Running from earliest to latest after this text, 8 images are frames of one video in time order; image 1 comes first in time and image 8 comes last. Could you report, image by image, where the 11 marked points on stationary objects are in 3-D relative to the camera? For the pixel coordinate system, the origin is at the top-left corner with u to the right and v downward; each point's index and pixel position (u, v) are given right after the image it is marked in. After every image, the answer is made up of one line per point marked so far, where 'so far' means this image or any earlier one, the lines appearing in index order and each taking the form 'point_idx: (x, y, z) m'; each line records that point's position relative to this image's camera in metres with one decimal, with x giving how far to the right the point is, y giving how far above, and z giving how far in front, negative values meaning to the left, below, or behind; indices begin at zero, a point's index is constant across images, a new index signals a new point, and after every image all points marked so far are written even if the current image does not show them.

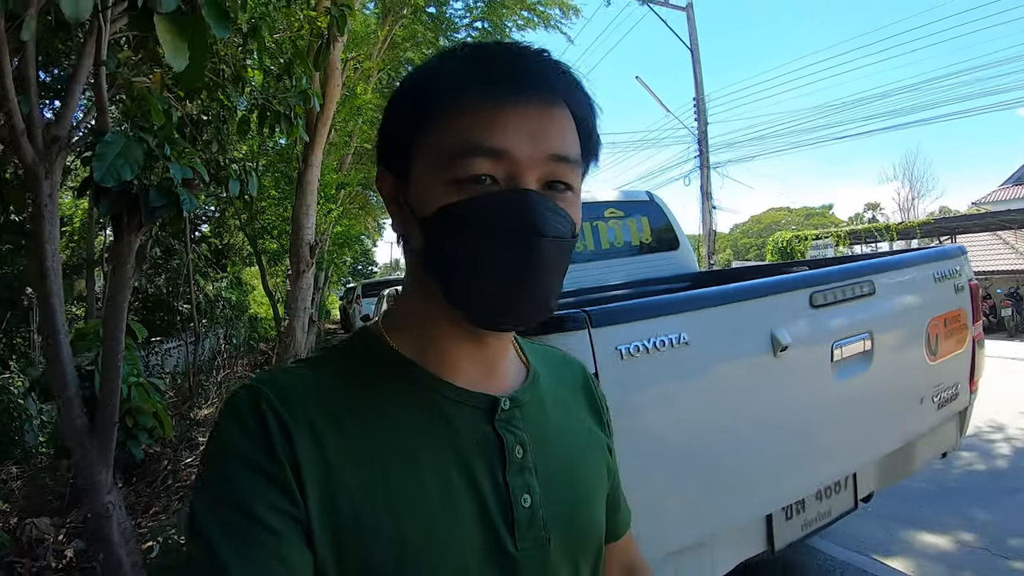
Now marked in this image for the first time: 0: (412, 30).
0: (-1.4, +3.6, +9.5) m
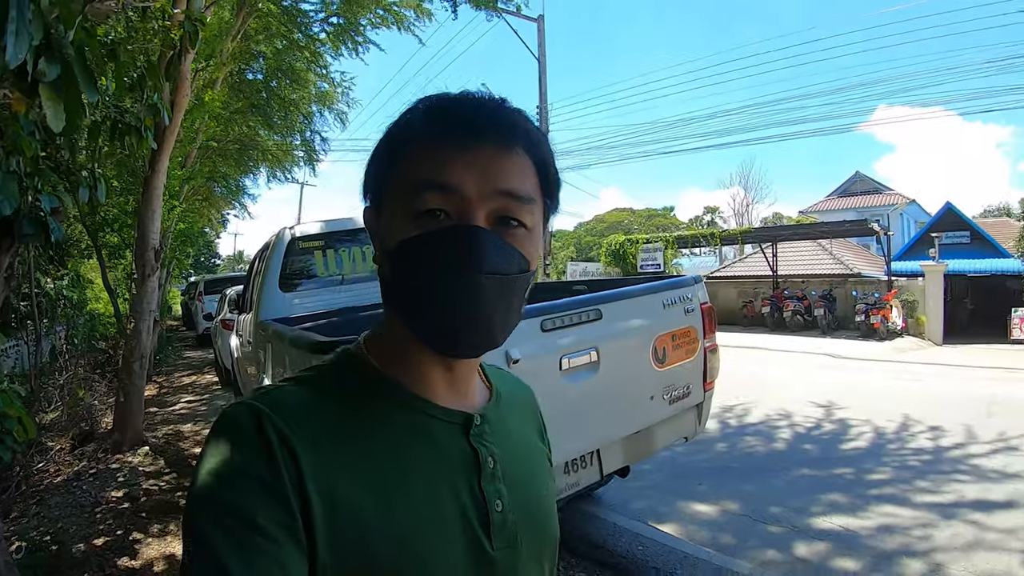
0: (-3.4, +3.6, +9.2) m
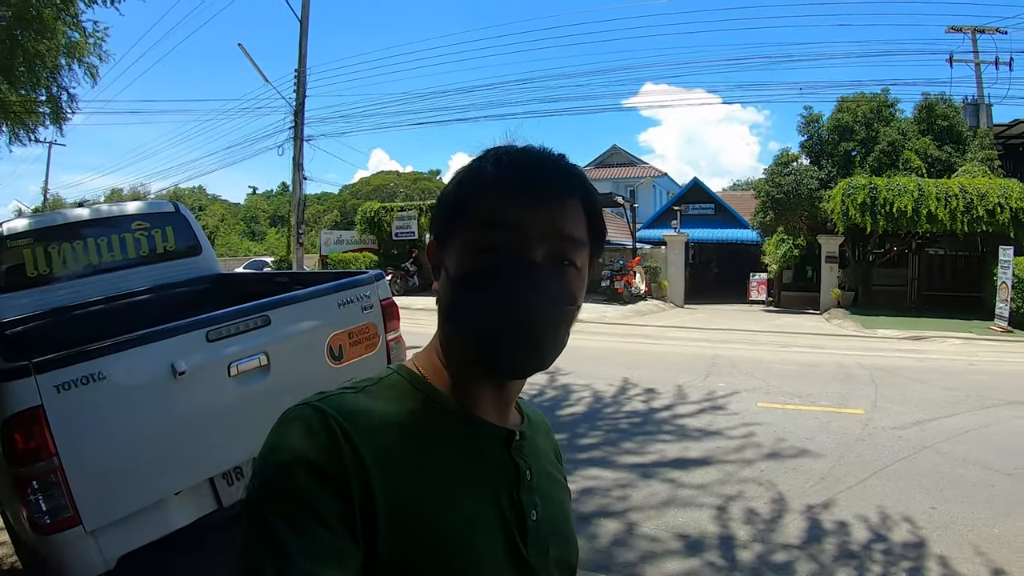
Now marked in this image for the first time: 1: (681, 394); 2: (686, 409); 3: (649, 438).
0: (-6.3, +4.0, +7.1) m
1: (+1.5, -1.0, +6.2) m
2: (+1.5, -1.0, +5.7) m
3: (+1.0, -1.1, +5.2) m
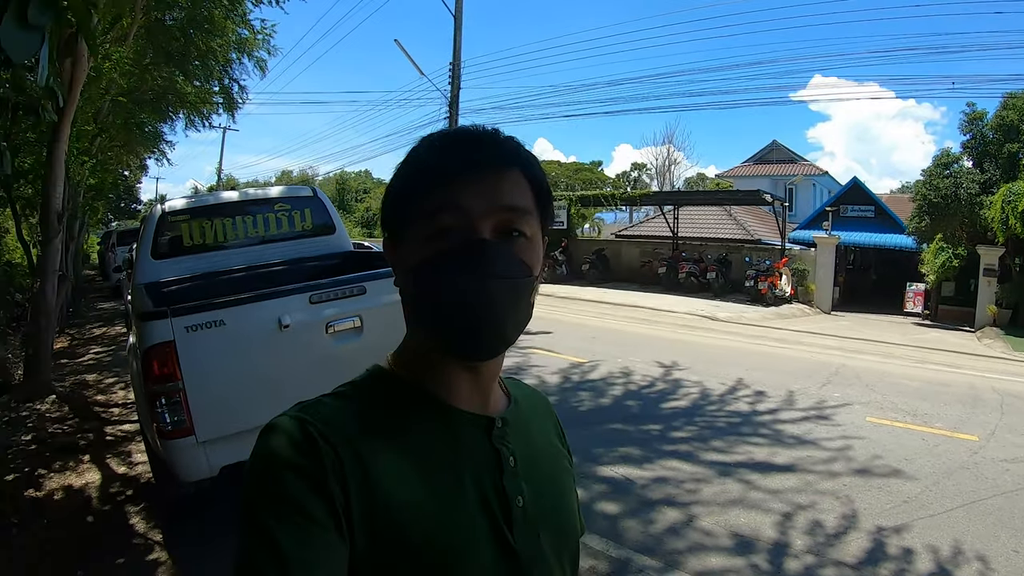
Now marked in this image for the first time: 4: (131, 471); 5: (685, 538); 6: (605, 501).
0: (-4.7, +4.5, +8.5) m
1: (+2.4, -1.0, +5.9) m
2: (+2.2, -1.0, +5.5) m
3: (+1.7, -1.1, +5.0) m
4: (-2.3, -1.1, +4.1) m
5: (+0.9, -1.3, +3.5) m
6: (+0.6, -1.3, +4.0) m
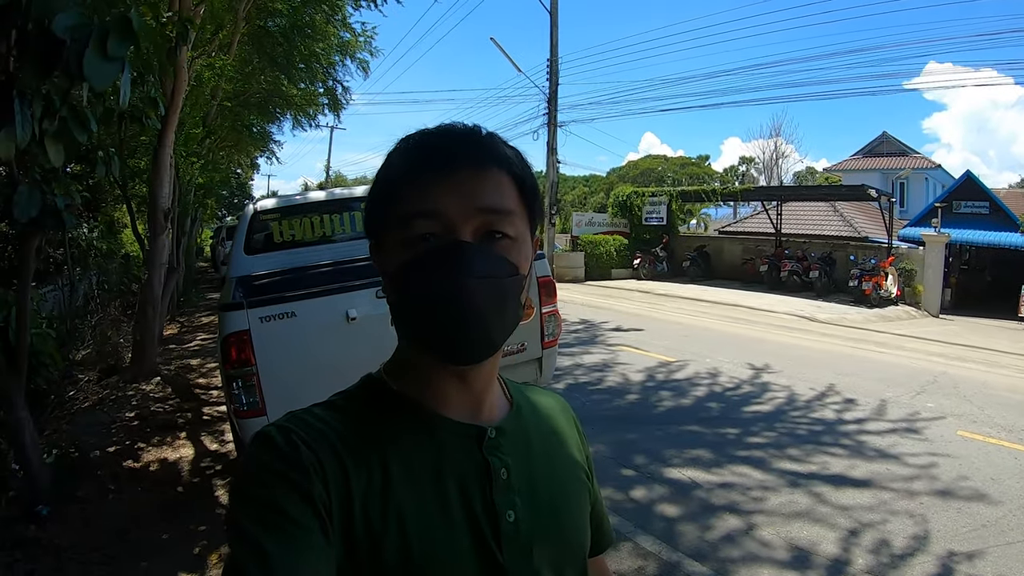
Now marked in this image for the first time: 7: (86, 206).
0: (-3.5, +4.6, +9.2) m
1: (+3.0, -1.0, +5.6) m
2: (+2.8, -1.1, +5.1) m
3: (+2.2, -1.1, +4.8) m
4: (-1.9, -1.1, +4.5) m
5: (+1.1, -1.3, +3.4) m
6: (+0.9, -1.3, +4.0) m
7: (-3.5, +0.7, +5.6) m
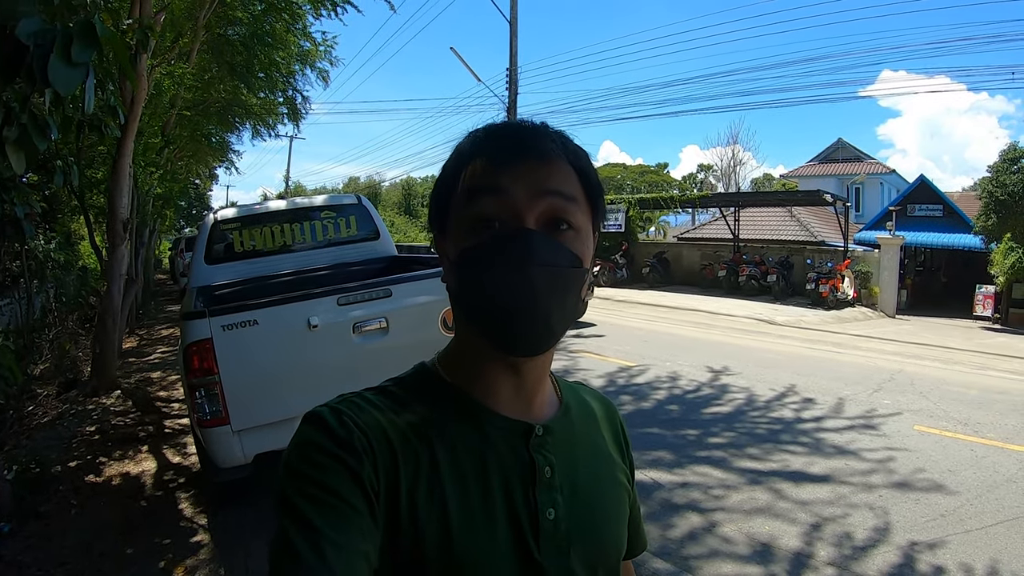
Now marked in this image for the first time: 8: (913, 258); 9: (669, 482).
0: (-4.0, +4.4, +9.1) m
1: (+2.8, -1.0, +5.7) m
2: (+2.5, -1.1, +5.3) m
3: (+1.9, -1.1, +4.9) m
4: (-2.1, -1.1, +4.4) m
5: (+1.0, -1.3, +3.5) m
6: (+0.7, -1.3, +4.1) m
7: (-3.8, +0.6, +5.4) m
8: (+11.1, +0.8, +18.8) m
9: (+1.0, -1.3, +4.4) m
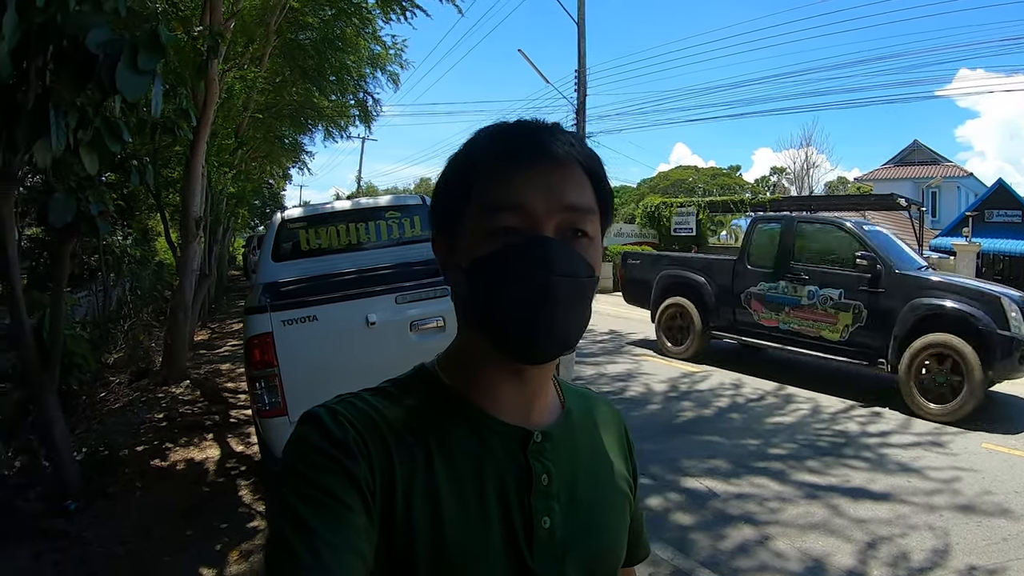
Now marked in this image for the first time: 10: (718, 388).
0: (-3.1, +4.5, +9.4) m
1: (+3.2, -1.1, +5.4) m
2: (+2.9, -1.1, +5.0) m
3: (+2.3, -1.2, +4.7) m
4: (-1.8, -1.1, +4.6) m
5: (+1.2, -1.3, +3.4) m
6: (+1.0, -1.3, +4.0) m
7: (-3.3, +0.6, +5.8) m
8: (+12.8, +0.5, +17.7) m
9: (+1.3, -1.3, +4.3) m
10: (+2.2, -1.1, +7.2) m
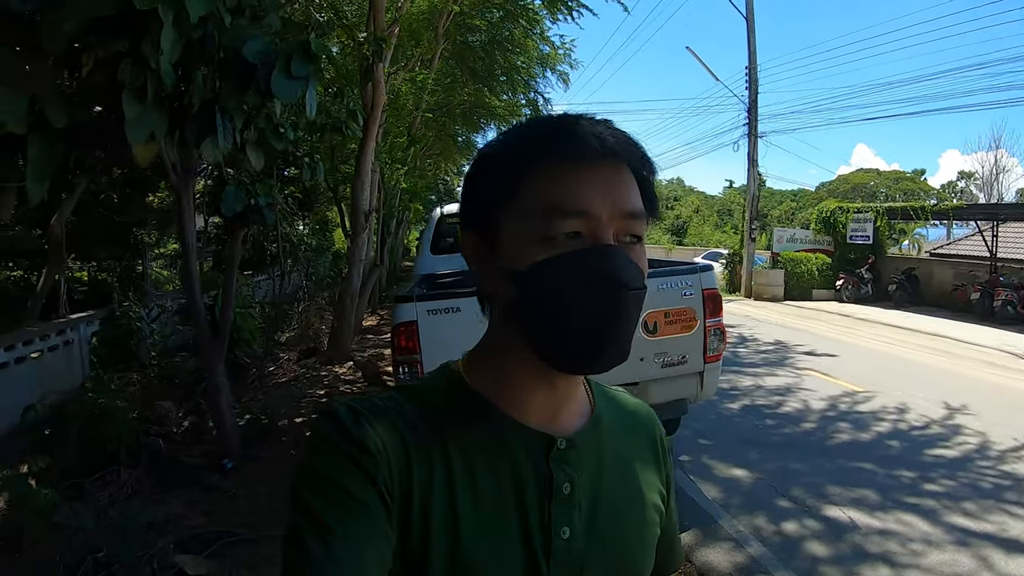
0: (-0.9, +4.6, +9.9) m
1: (+4.1, -1.3, +4.7) m
2: (+3.7, -1.3, +4.3) m
3: (+3.1, -1.3, +4.1) m
4: (-1.0, -1.1, +4.9) m
5: (+1.7, -1.4, +3.1) m
6: (+1.6, -1.4, +3.7) m
7: (-2.1, +0.7, +6.5) m
8: (+16.3, -0.1, +14.3) m
9: (+2.0, -1.4, +3.9) m
10: (+3.5, -1.2, +6.6) m
